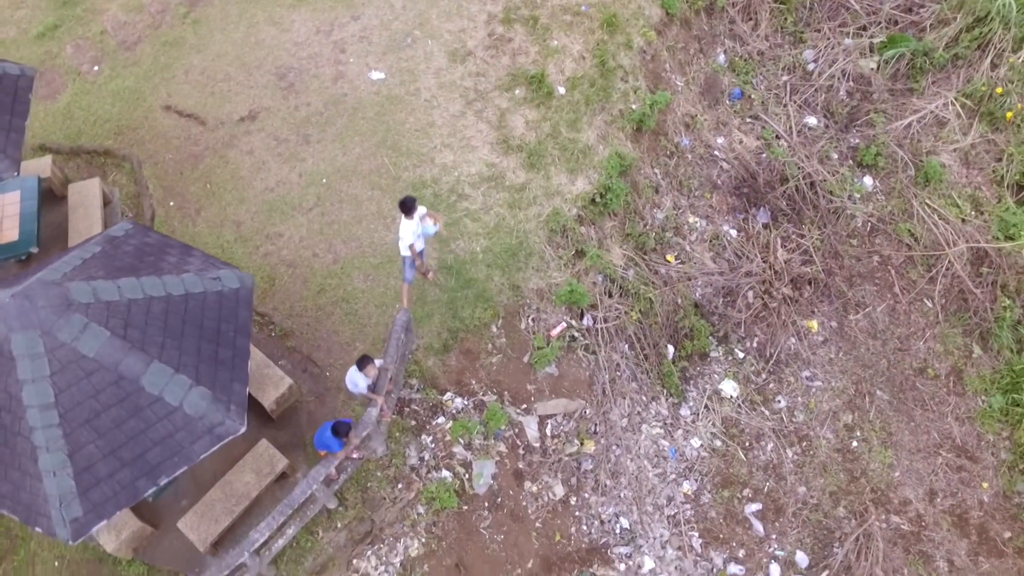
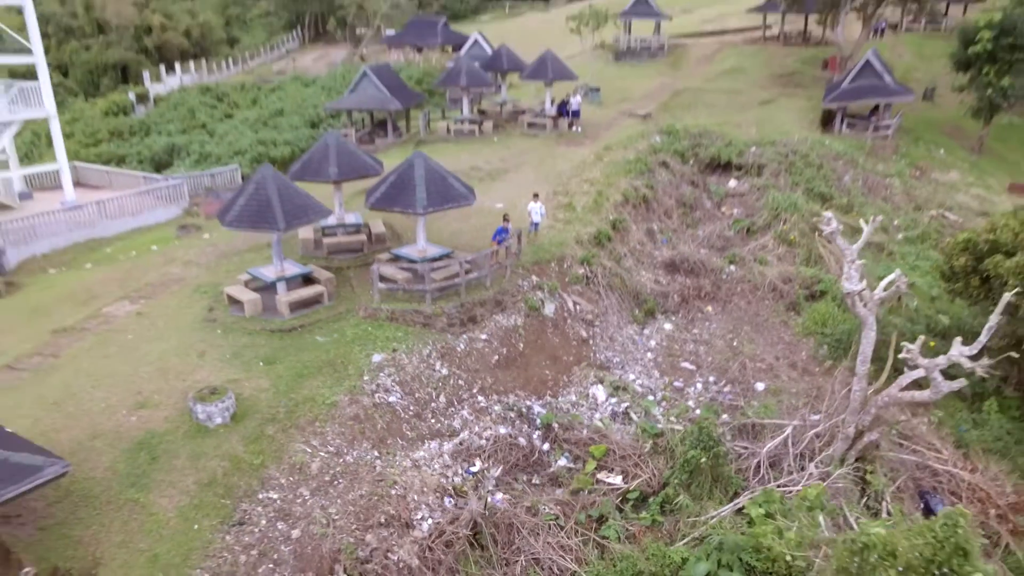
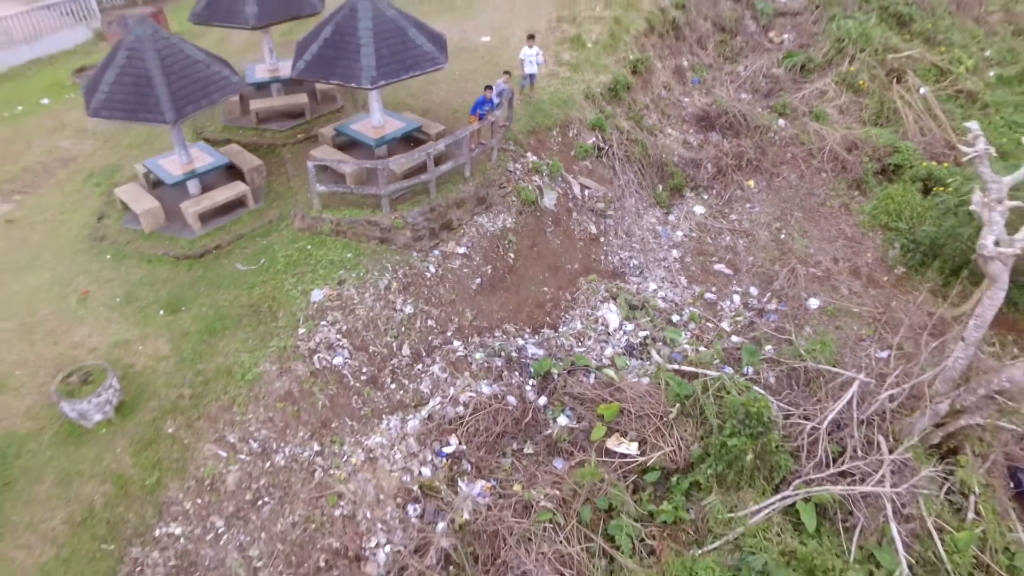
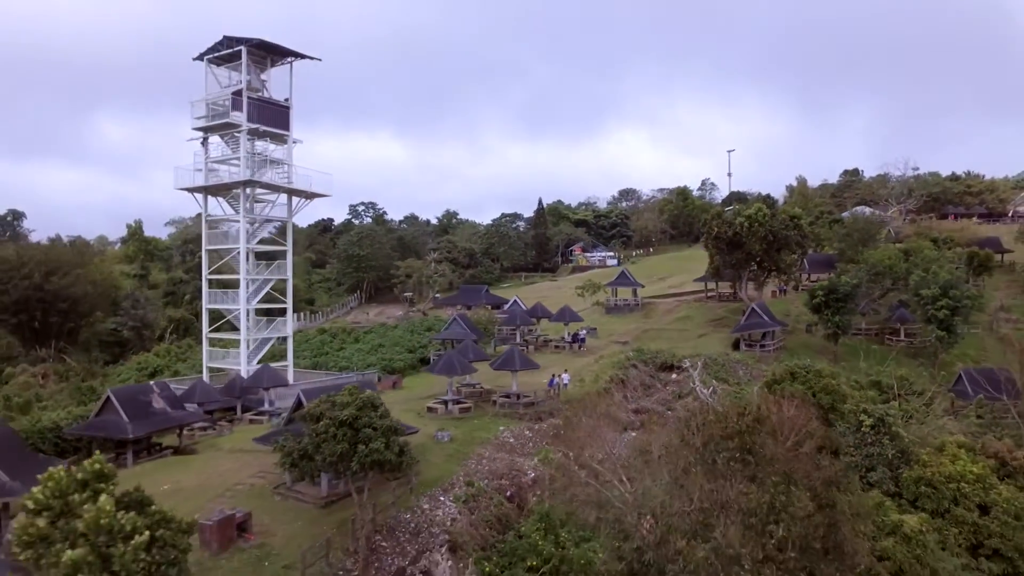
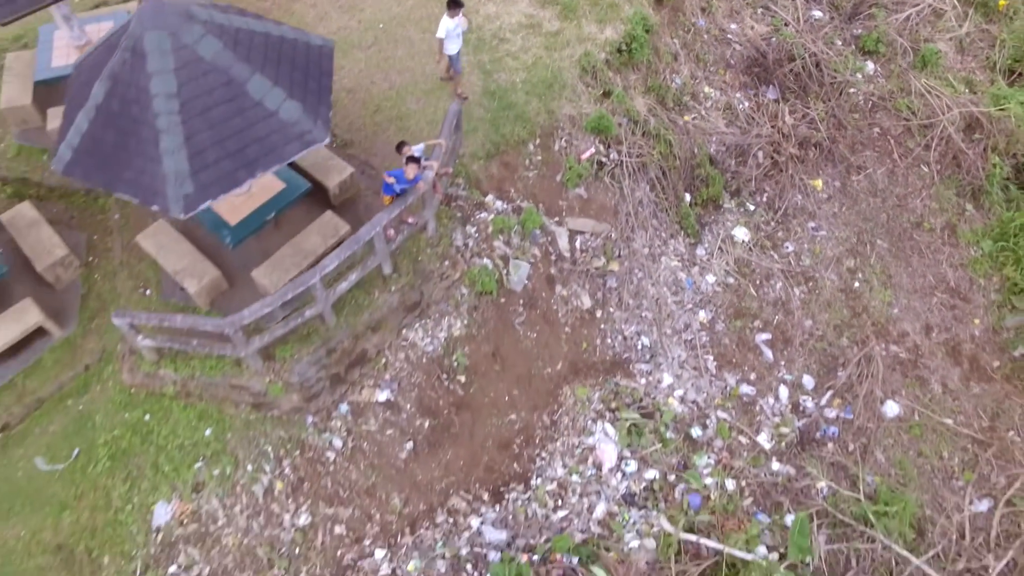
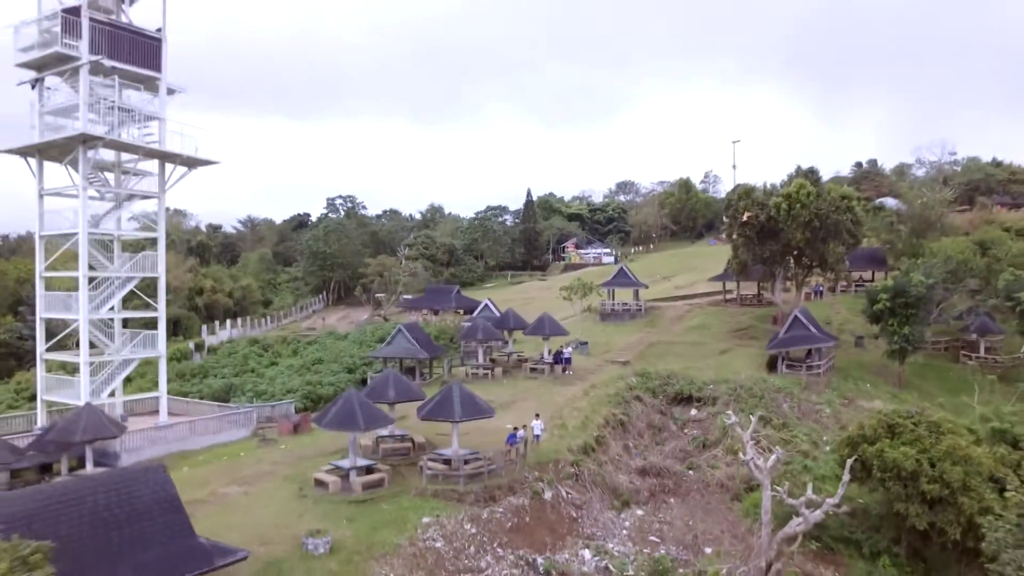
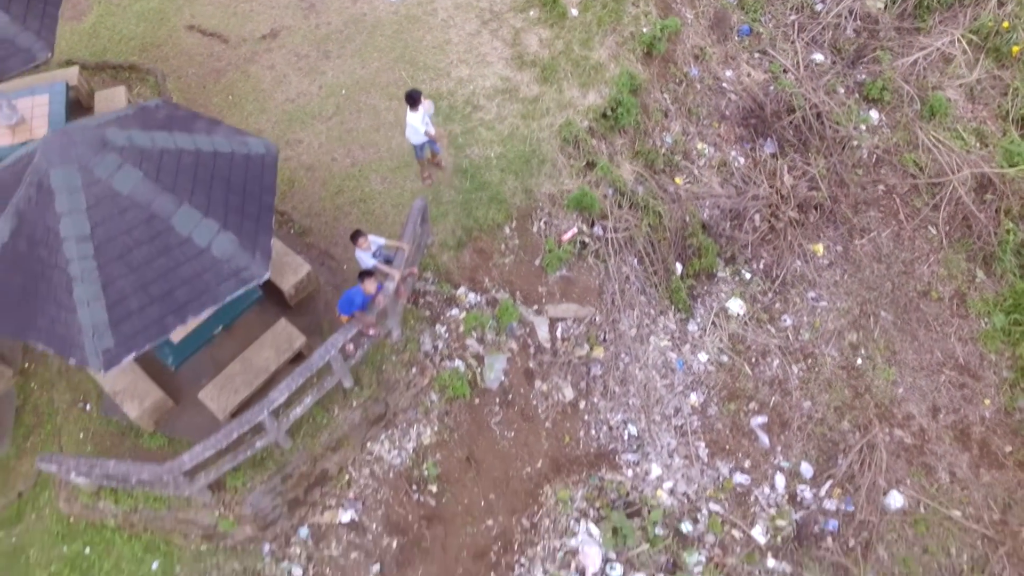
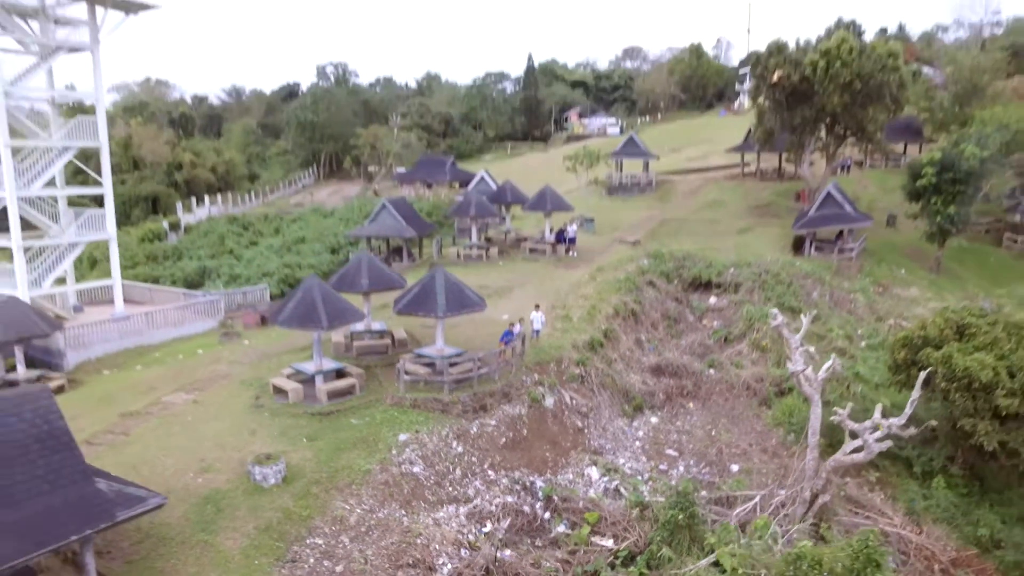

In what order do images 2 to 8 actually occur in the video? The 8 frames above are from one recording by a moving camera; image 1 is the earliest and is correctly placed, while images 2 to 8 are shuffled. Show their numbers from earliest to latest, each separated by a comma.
7, 5, 3, 2, 8, 6, 4
